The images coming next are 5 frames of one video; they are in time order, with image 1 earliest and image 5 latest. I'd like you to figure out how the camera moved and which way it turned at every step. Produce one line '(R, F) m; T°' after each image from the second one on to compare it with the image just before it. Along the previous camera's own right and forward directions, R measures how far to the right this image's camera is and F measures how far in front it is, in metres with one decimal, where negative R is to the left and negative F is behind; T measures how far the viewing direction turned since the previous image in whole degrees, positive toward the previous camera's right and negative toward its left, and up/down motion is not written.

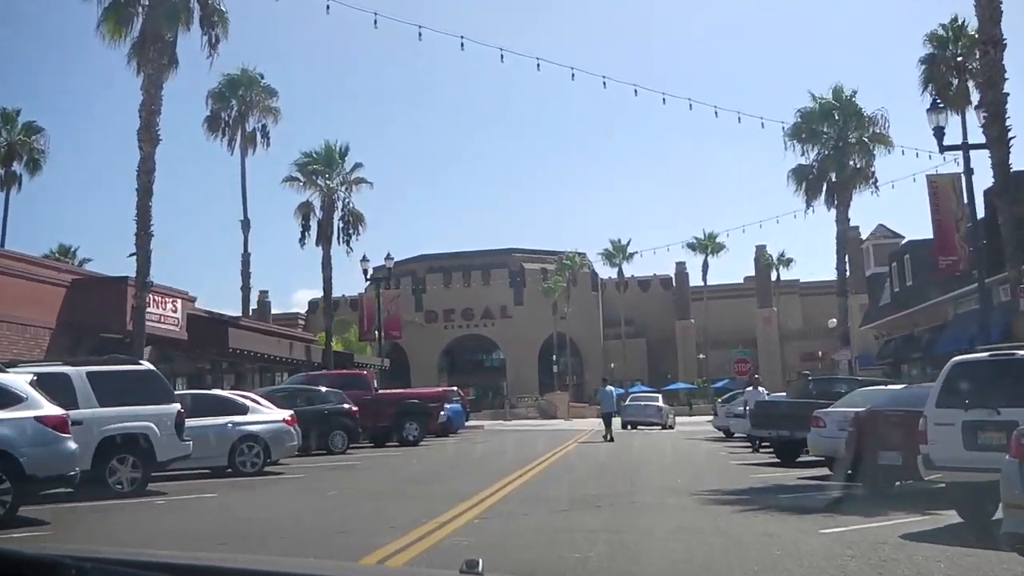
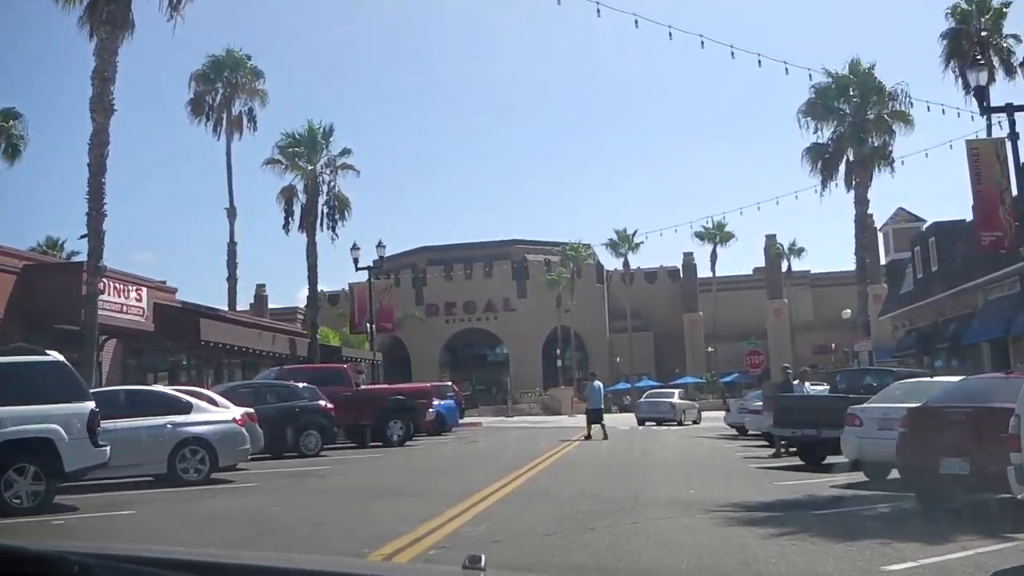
(+0.3, +2.4) m; 0°
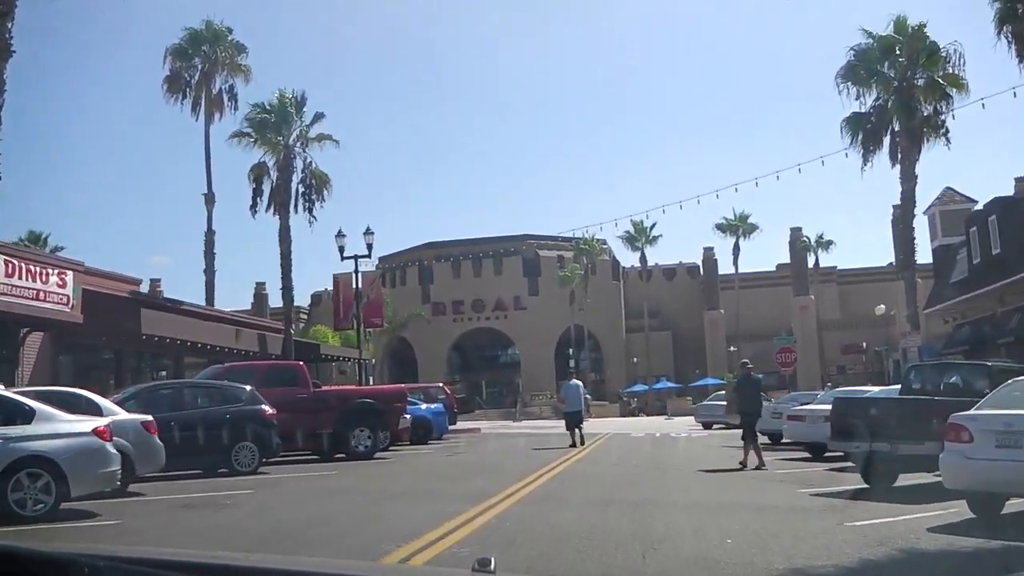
(+0.6, +4.3) m; -1°
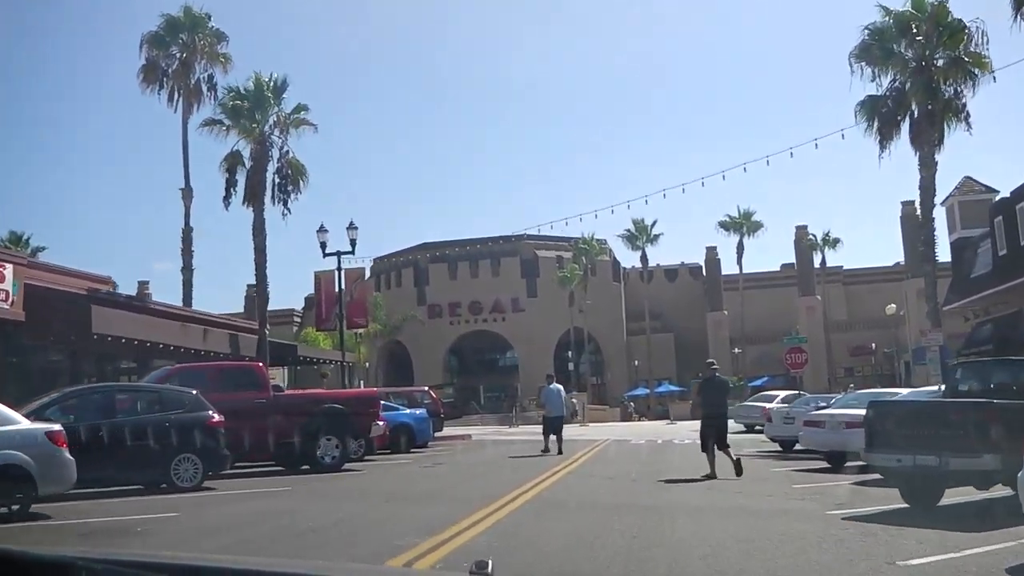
(+0.3, +2.2) m; 0°
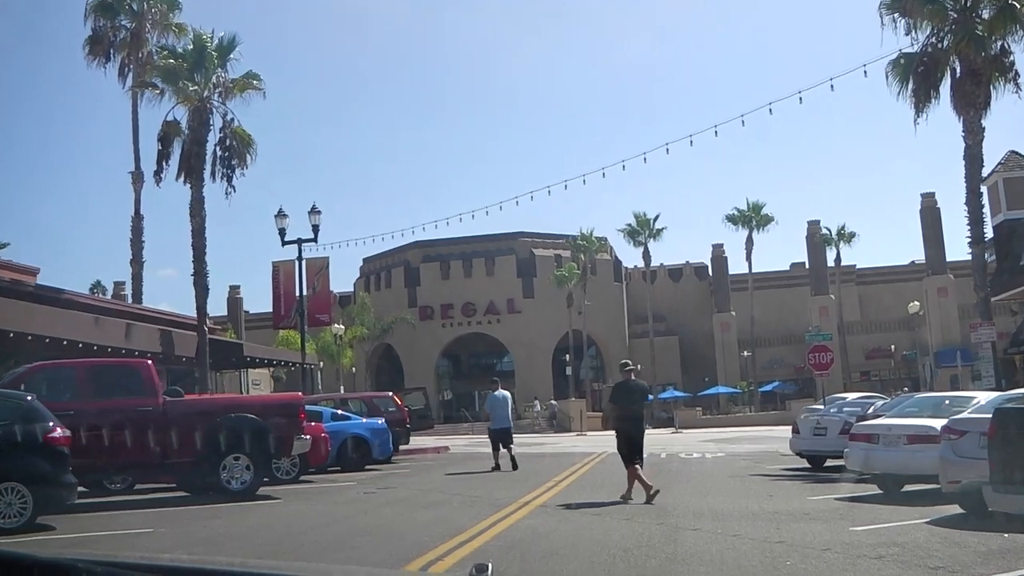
(+0.6, +4.2) m; 0°
